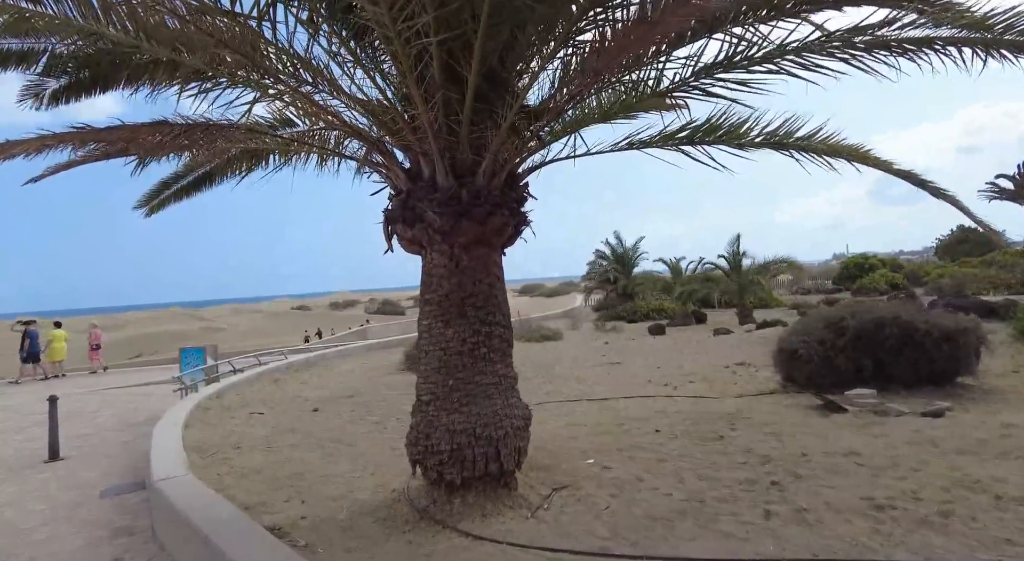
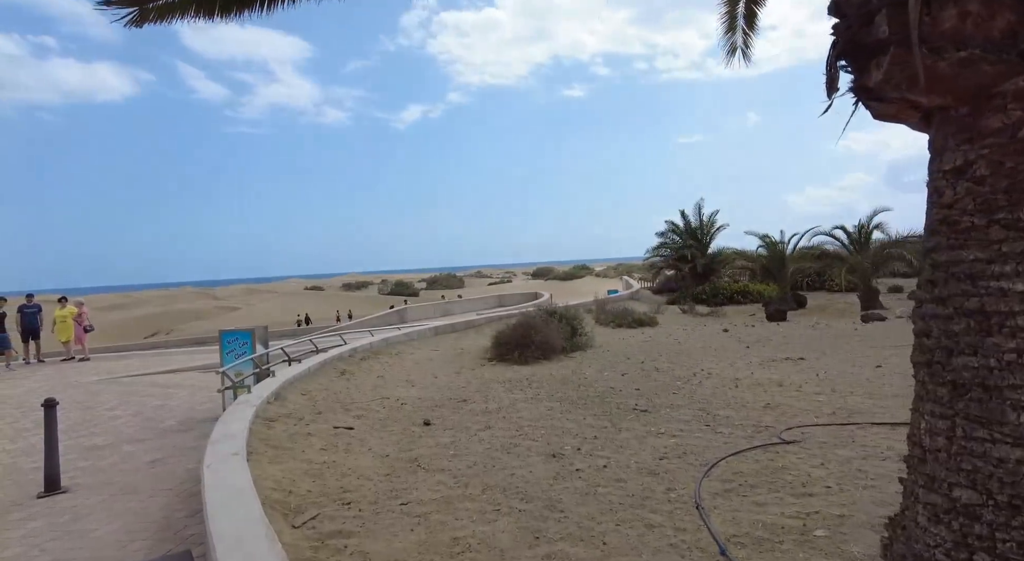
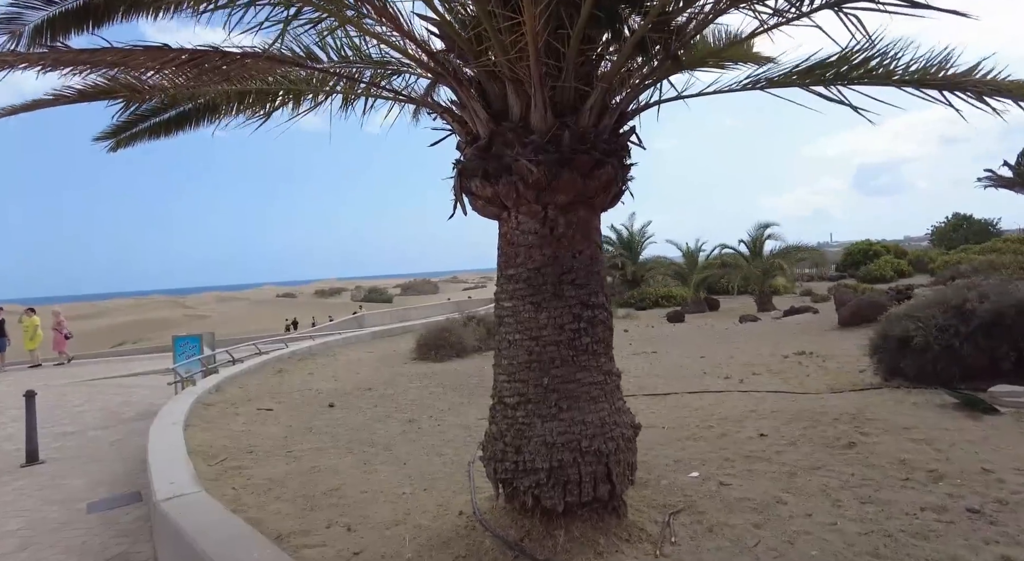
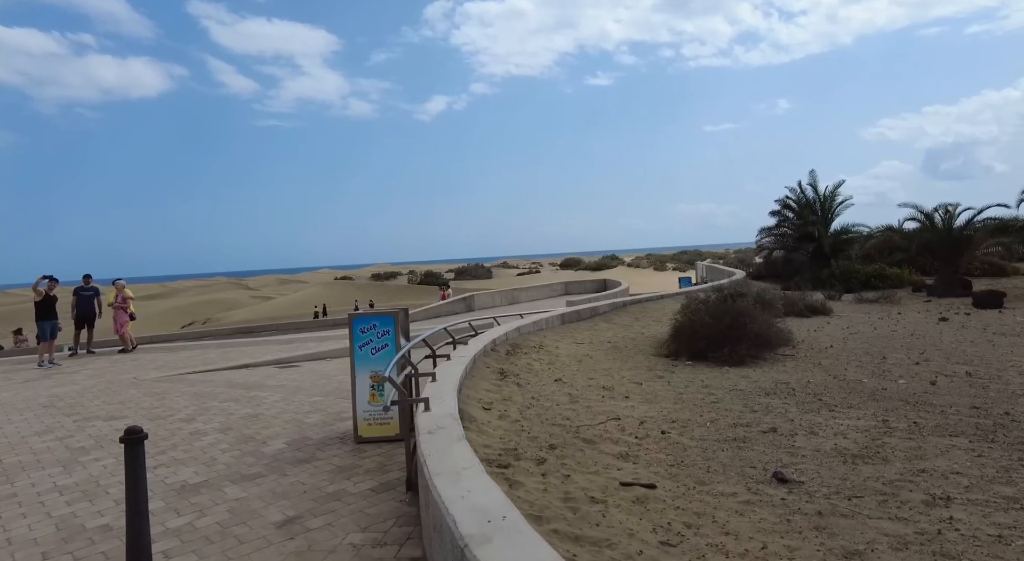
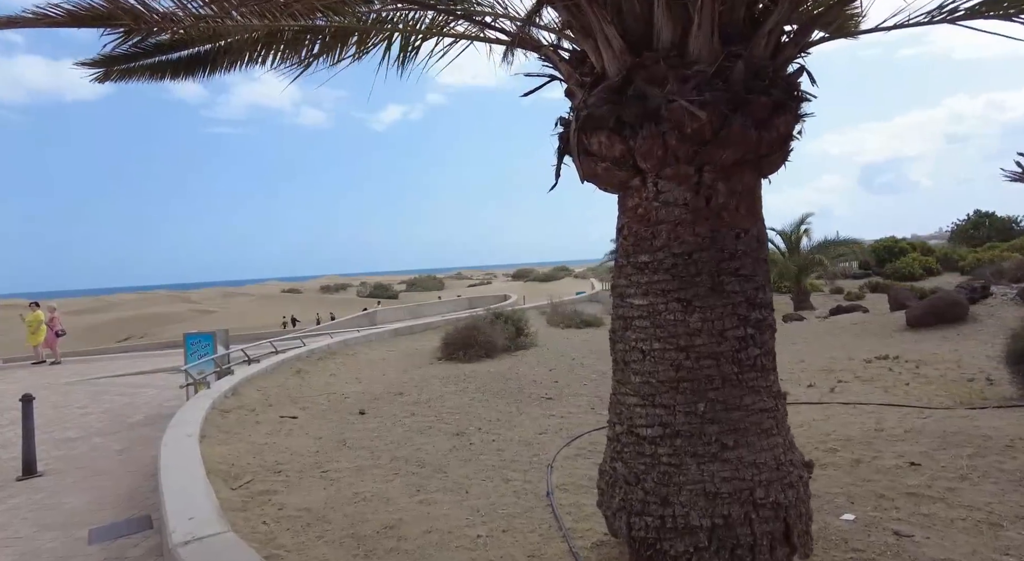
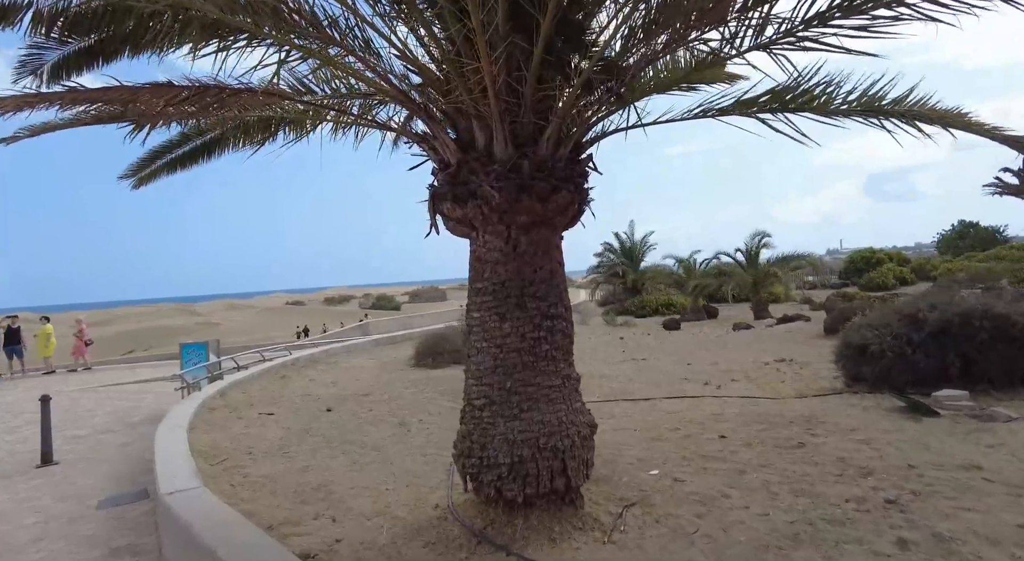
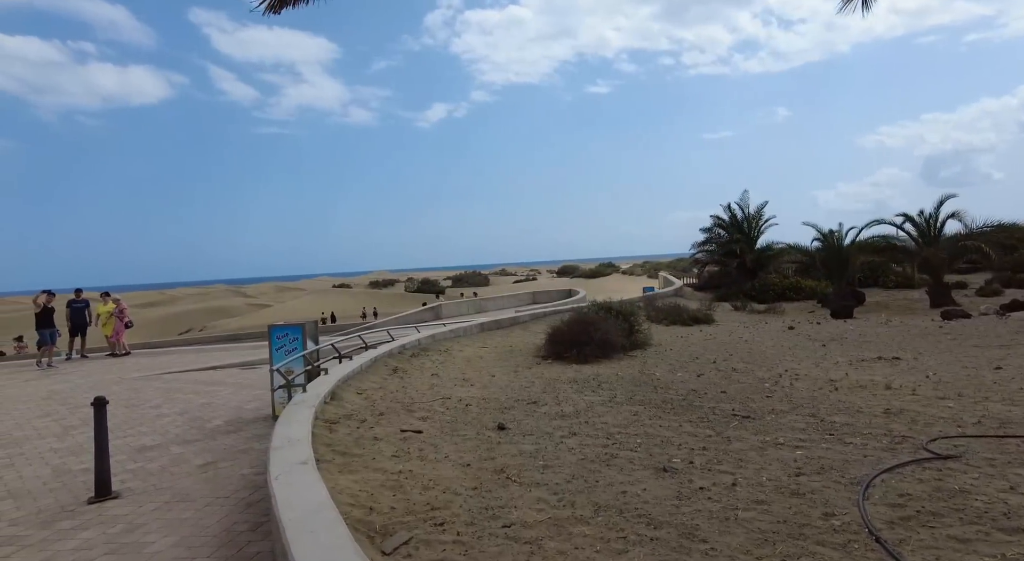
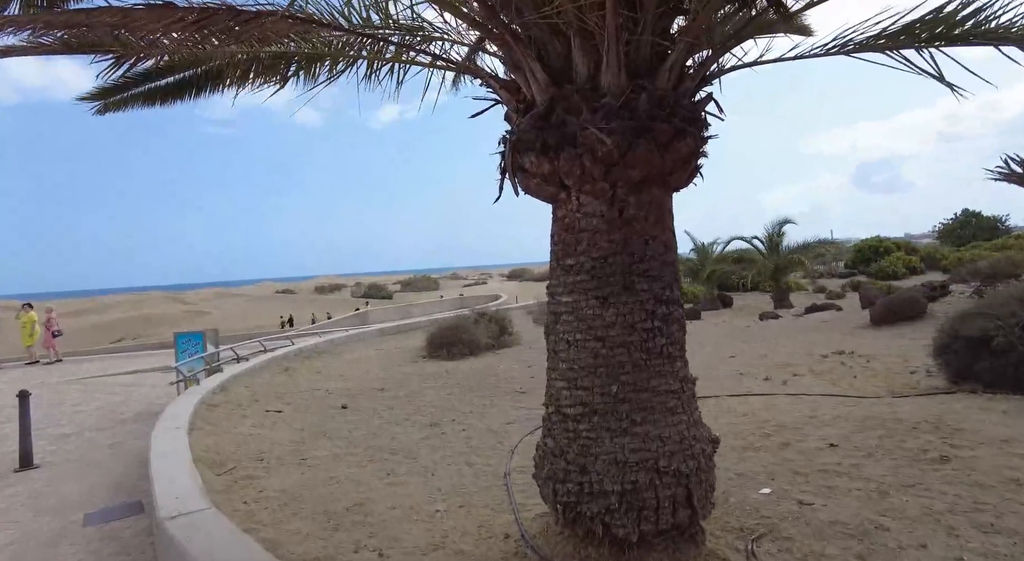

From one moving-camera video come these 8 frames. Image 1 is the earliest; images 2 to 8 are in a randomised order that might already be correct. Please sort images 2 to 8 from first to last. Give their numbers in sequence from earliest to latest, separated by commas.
6, 3, 8, 5, 2, 7, 4
